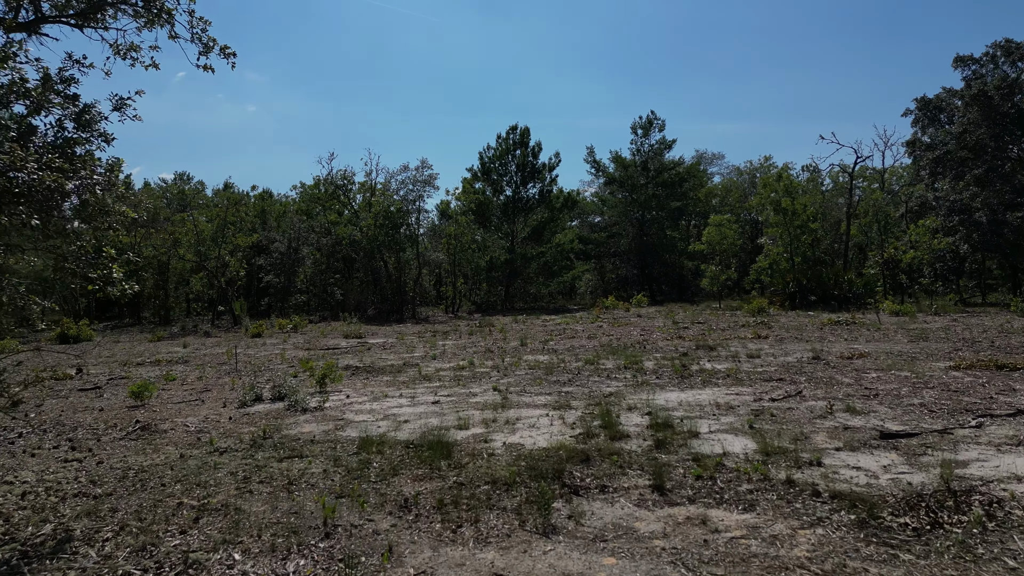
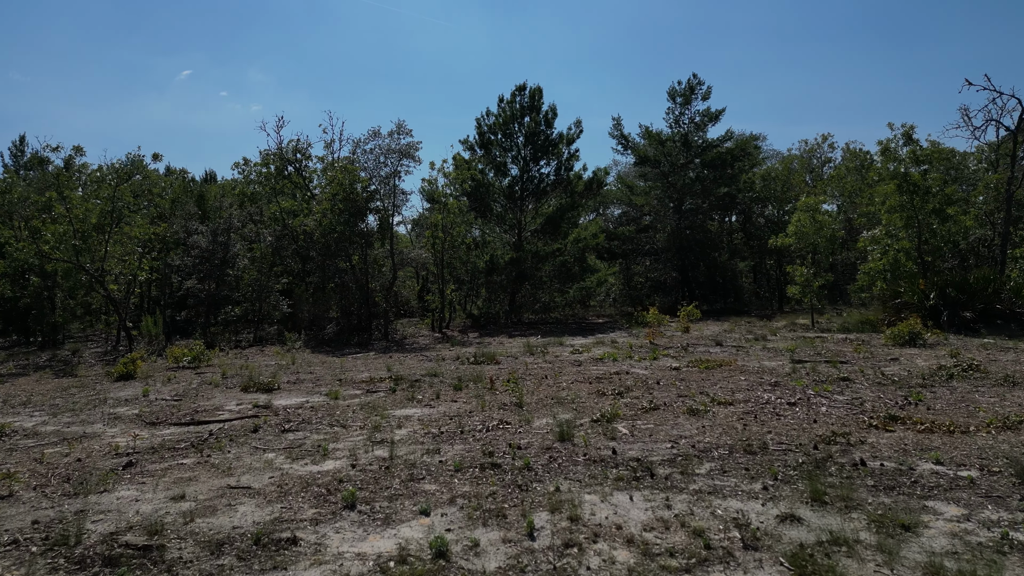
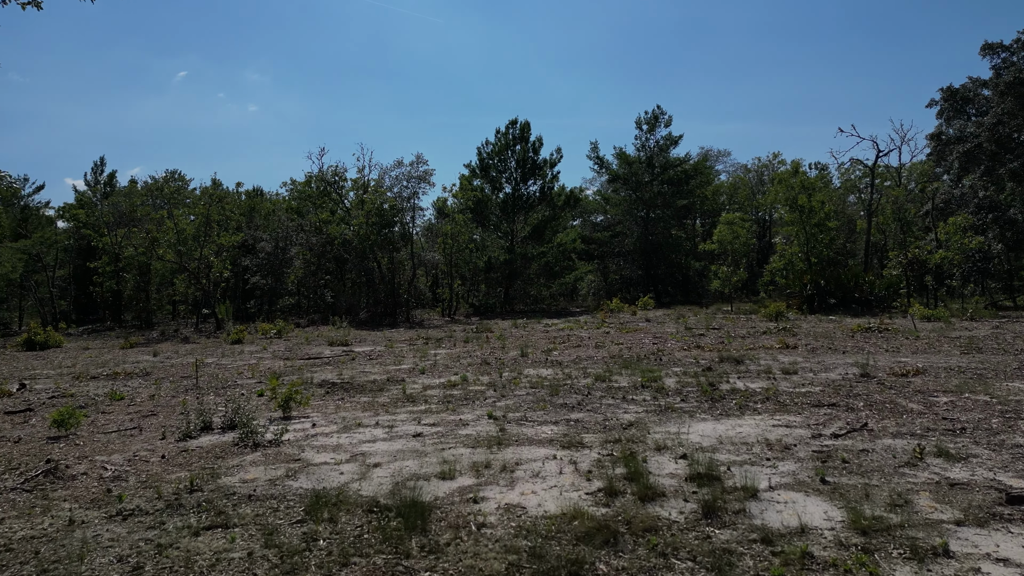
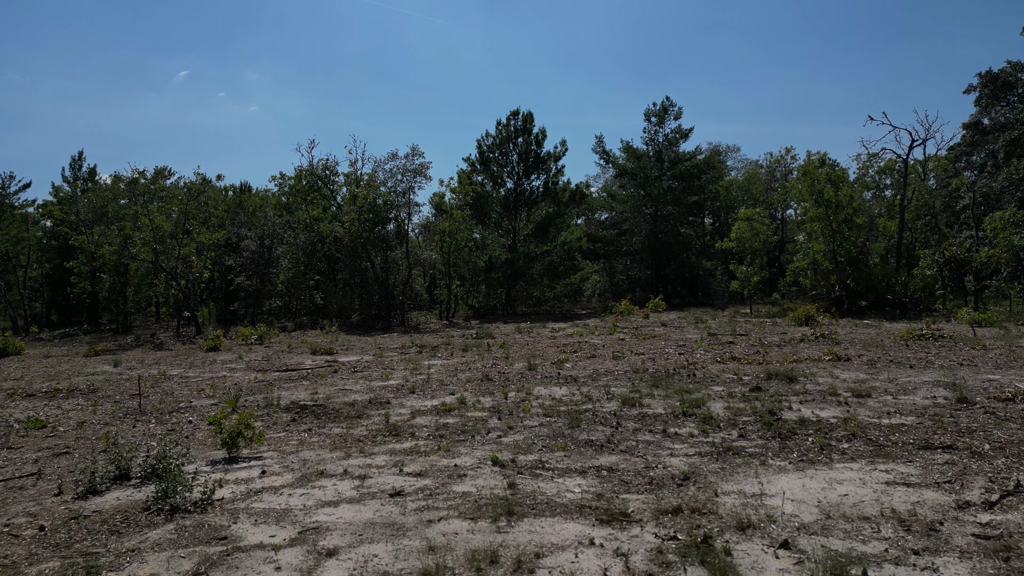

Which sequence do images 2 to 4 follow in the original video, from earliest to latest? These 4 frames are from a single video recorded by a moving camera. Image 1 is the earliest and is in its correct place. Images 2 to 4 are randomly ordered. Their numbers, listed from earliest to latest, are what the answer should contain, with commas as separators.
3, 4, 2
